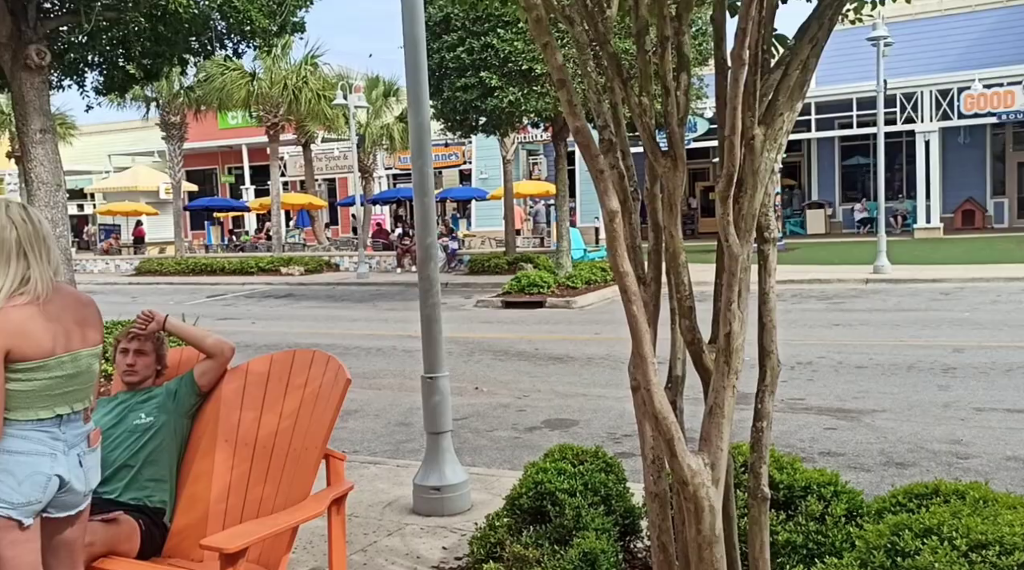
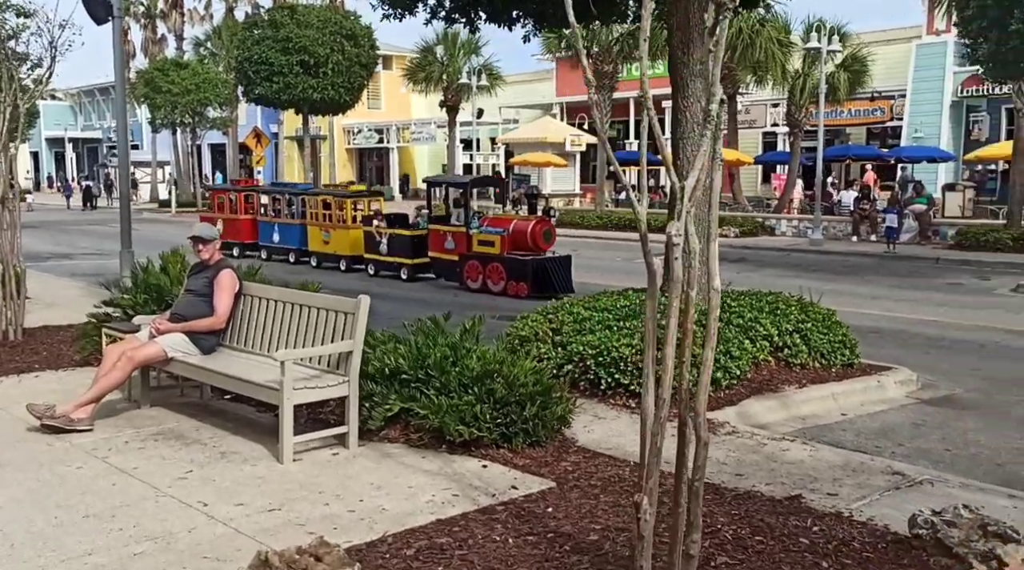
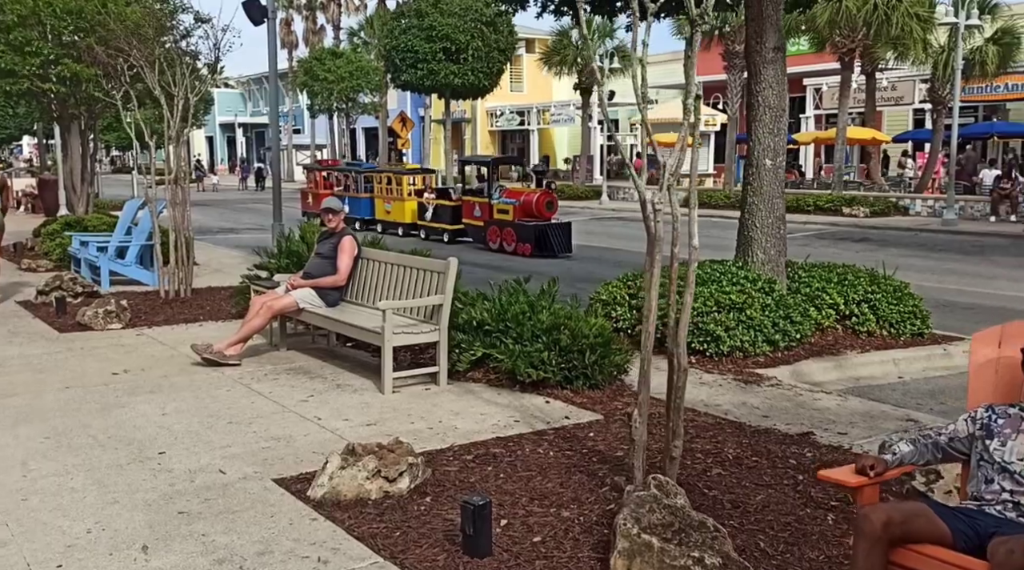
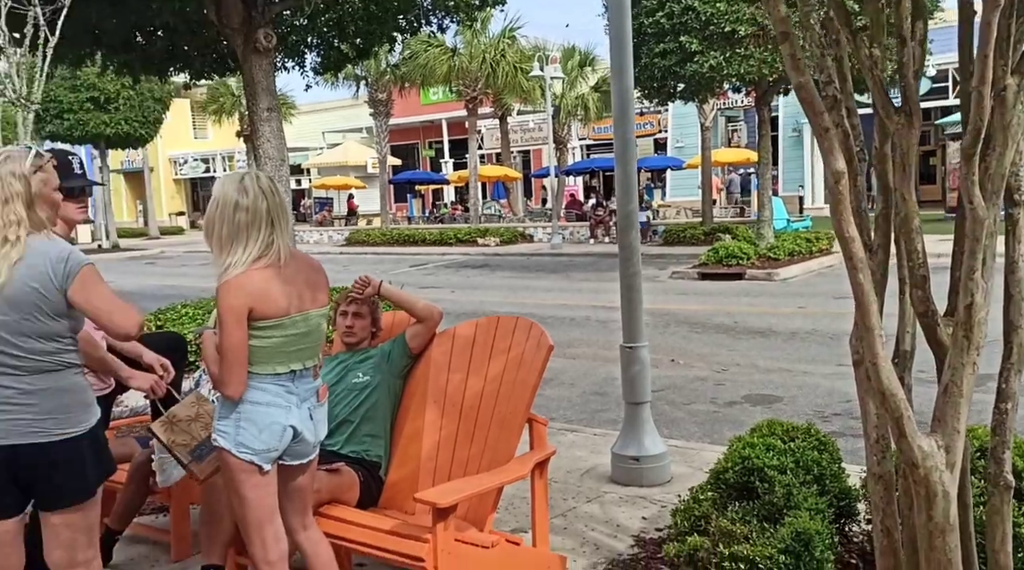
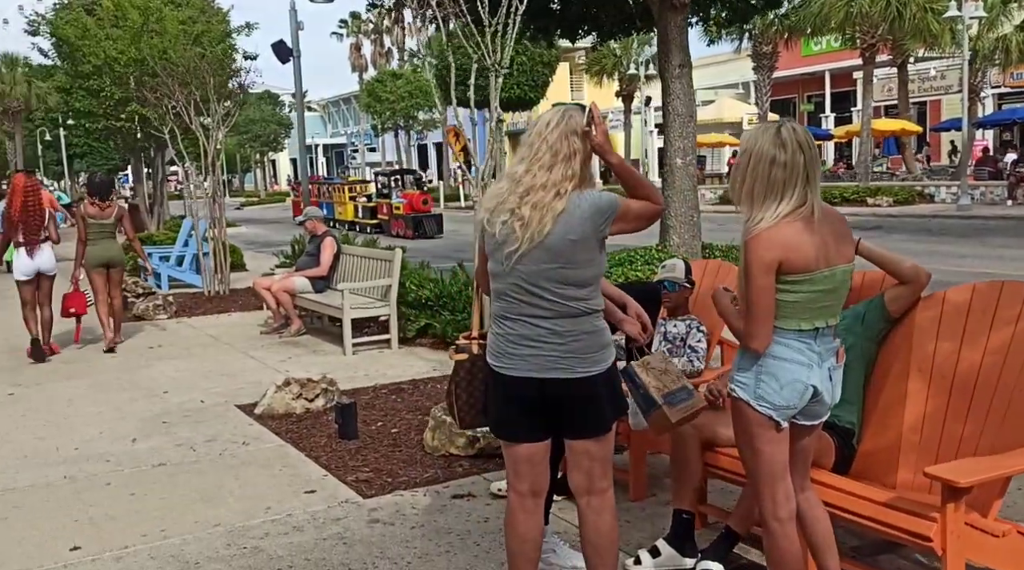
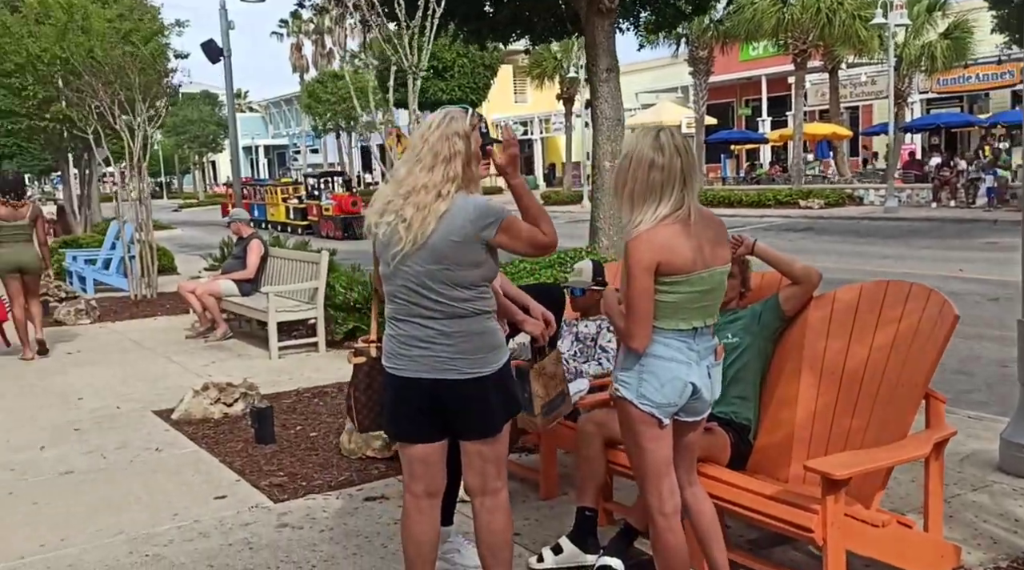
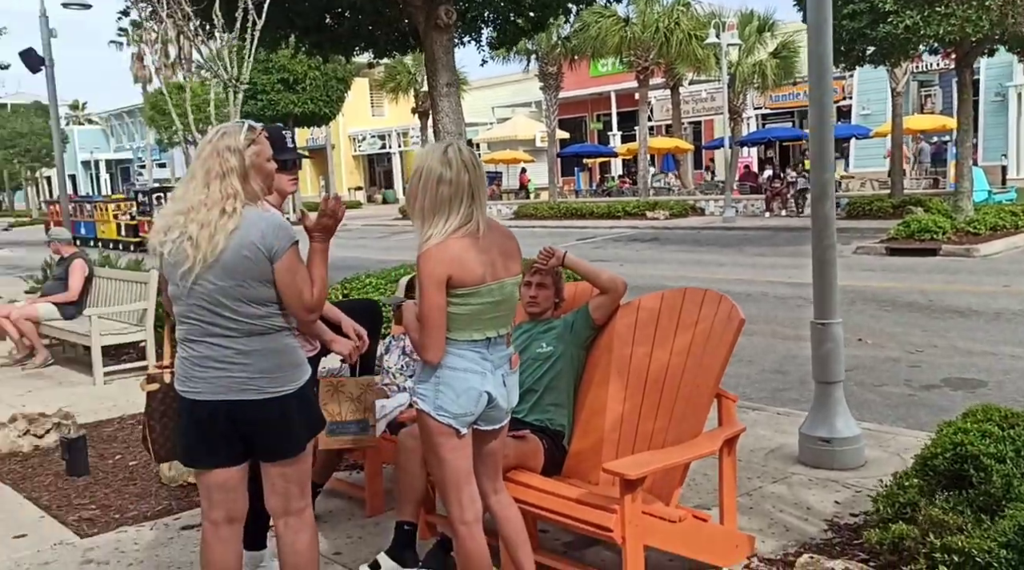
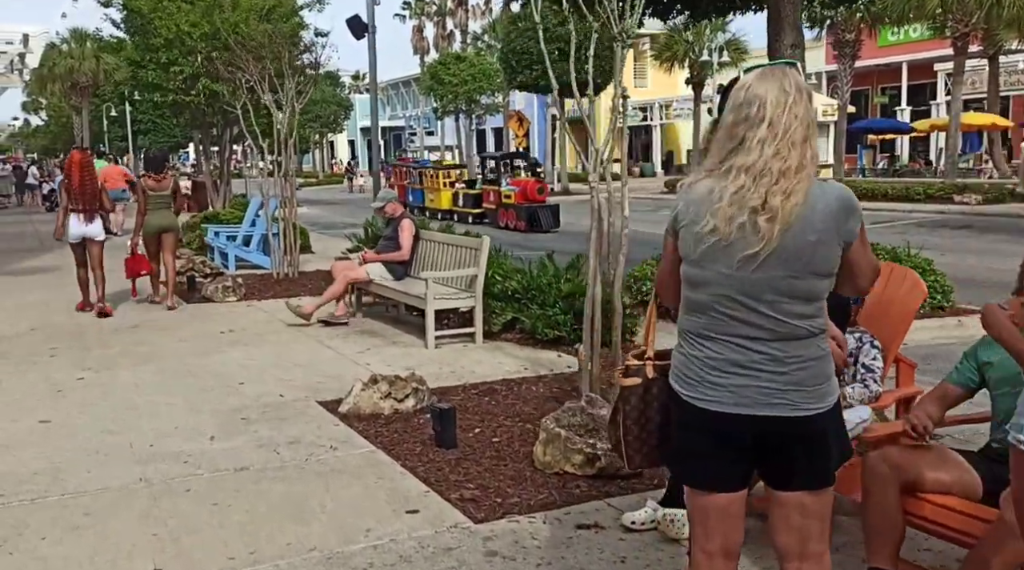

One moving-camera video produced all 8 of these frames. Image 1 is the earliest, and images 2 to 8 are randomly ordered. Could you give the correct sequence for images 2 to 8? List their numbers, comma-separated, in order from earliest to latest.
4, 7, 6, 5, 8, 3, 2
